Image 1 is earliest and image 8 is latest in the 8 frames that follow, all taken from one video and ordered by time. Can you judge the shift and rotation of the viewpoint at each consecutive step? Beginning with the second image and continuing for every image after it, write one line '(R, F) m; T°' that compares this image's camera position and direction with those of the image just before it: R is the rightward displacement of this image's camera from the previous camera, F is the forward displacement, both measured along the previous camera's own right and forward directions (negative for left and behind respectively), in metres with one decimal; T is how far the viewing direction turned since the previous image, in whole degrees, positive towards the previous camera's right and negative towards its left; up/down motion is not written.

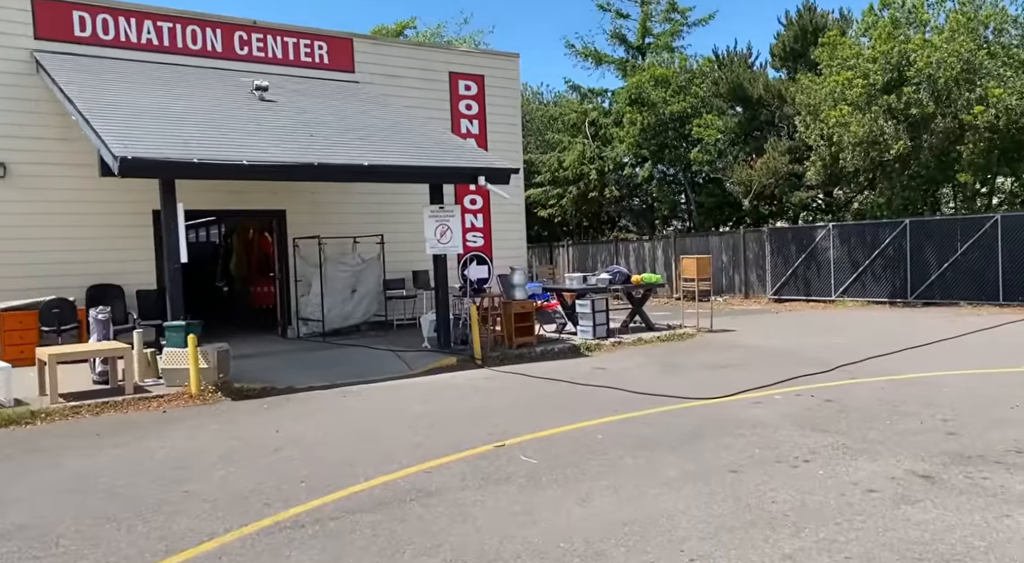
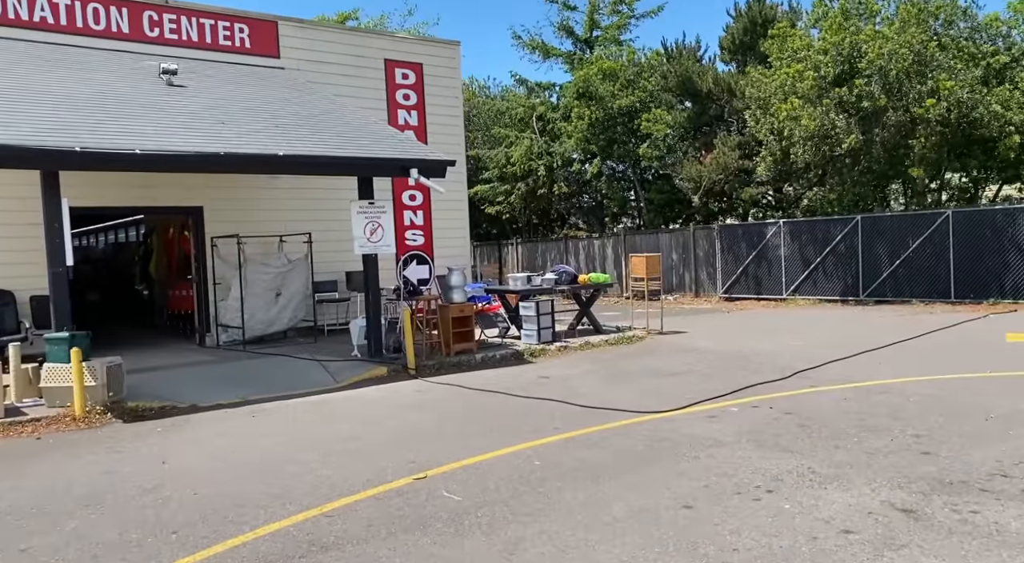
(+0.3, +0.9) m; +4°
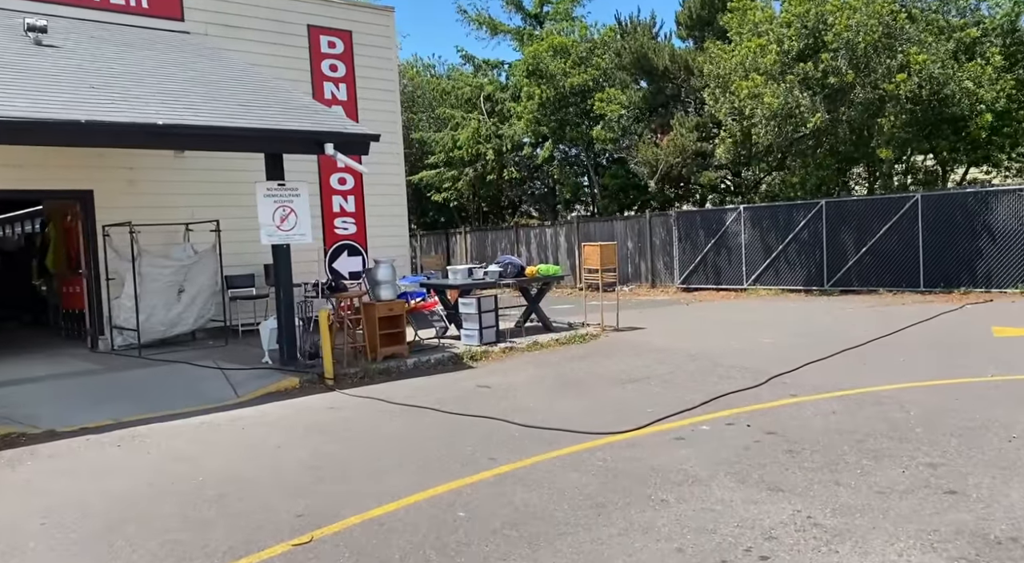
(+0.3, +1.5) m; +3°
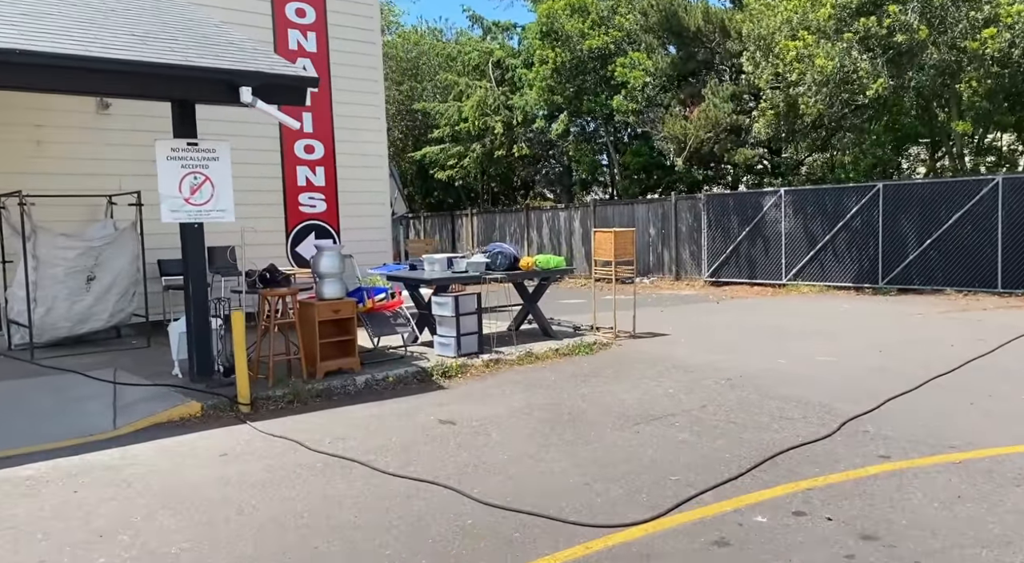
(+0.4, +2.4) m; -2°
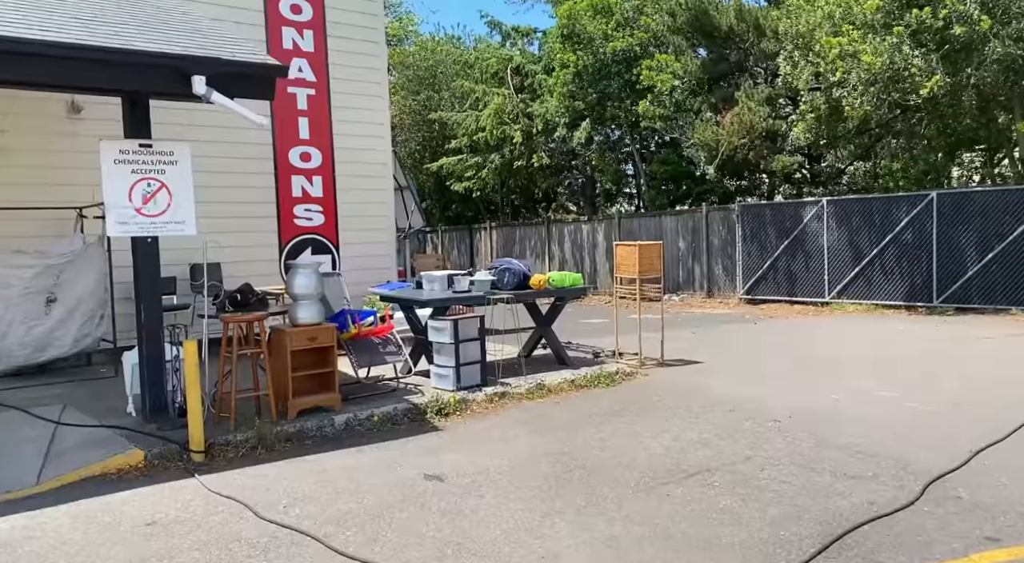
(+0.2, +1.2) m; -2°
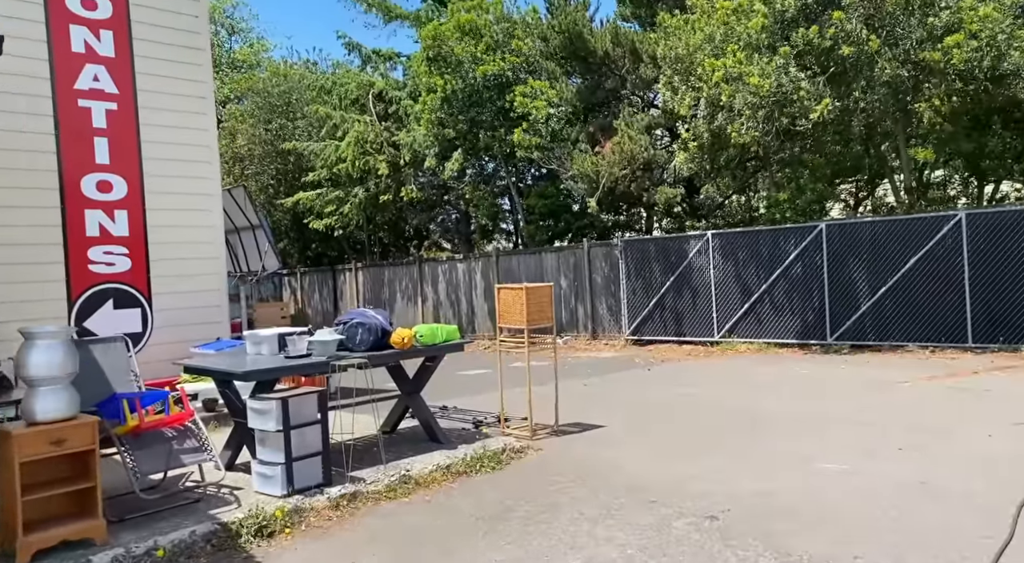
(+0.2, +1.7) m; +10°
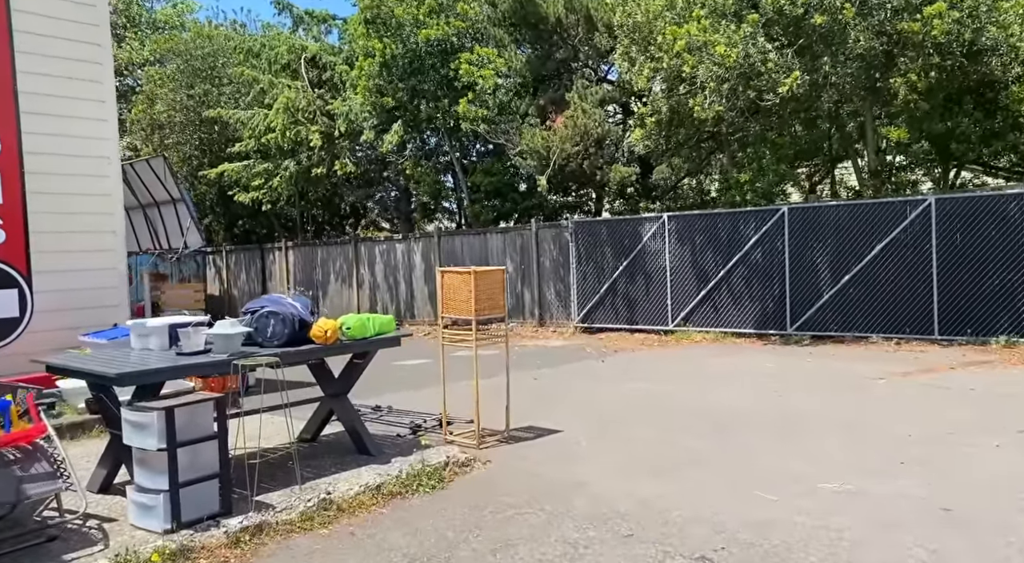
(0.0, +1.0) m; +5°
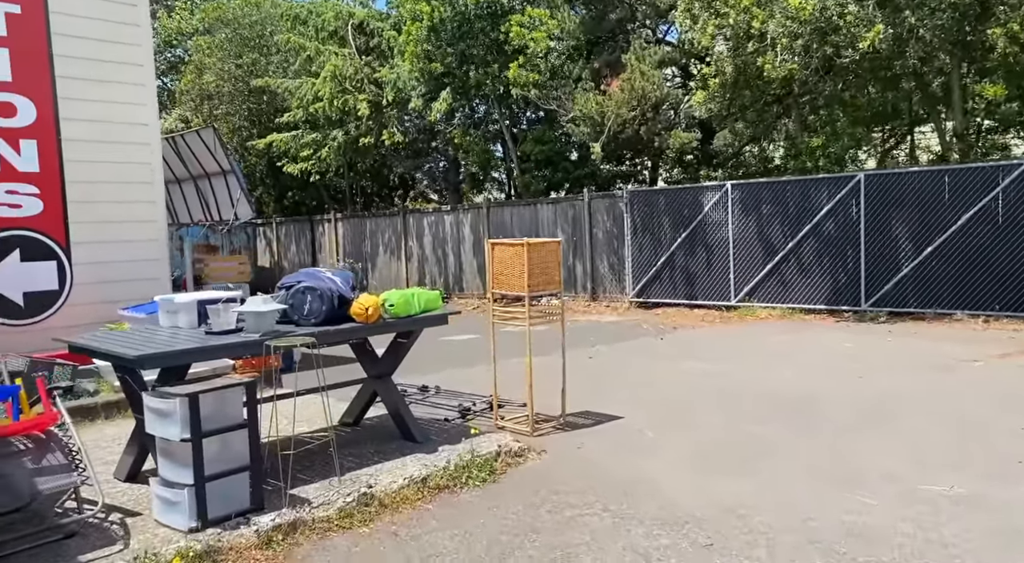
(-0.1, +0.6) m; -4°
